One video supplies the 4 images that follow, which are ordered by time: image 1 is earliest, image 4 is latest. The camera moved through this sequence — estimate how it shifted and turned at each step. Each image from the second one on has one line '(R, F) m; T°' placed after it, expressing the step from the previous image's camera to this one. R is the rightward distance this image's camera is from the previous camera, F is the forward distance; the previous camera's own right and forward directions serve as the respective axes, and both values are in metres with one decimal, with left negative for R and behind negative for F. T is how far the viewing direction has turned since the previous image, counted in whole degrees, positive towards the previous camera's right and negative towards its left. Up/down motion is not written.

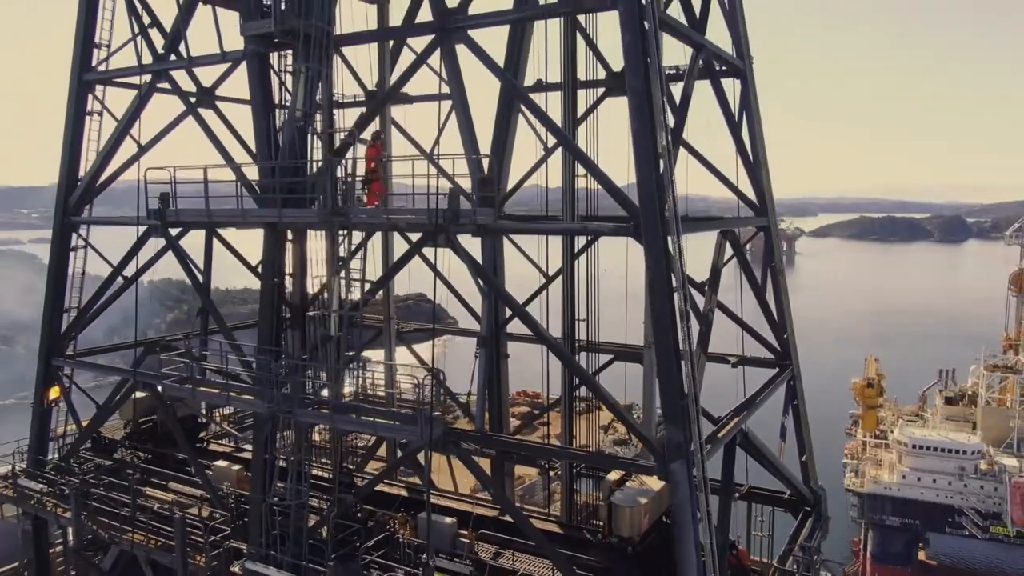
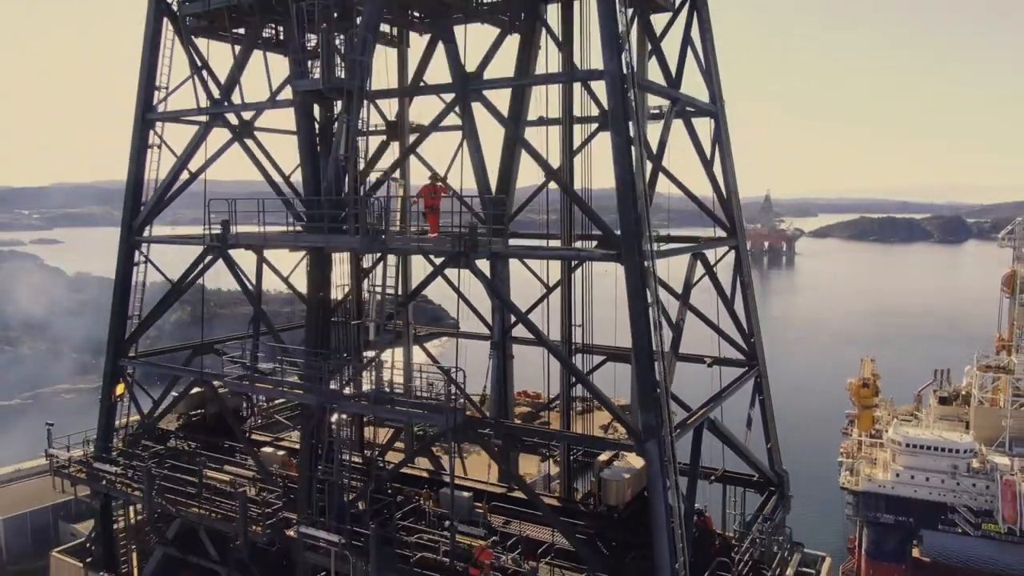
(-0.1, -1.8) m; 0°
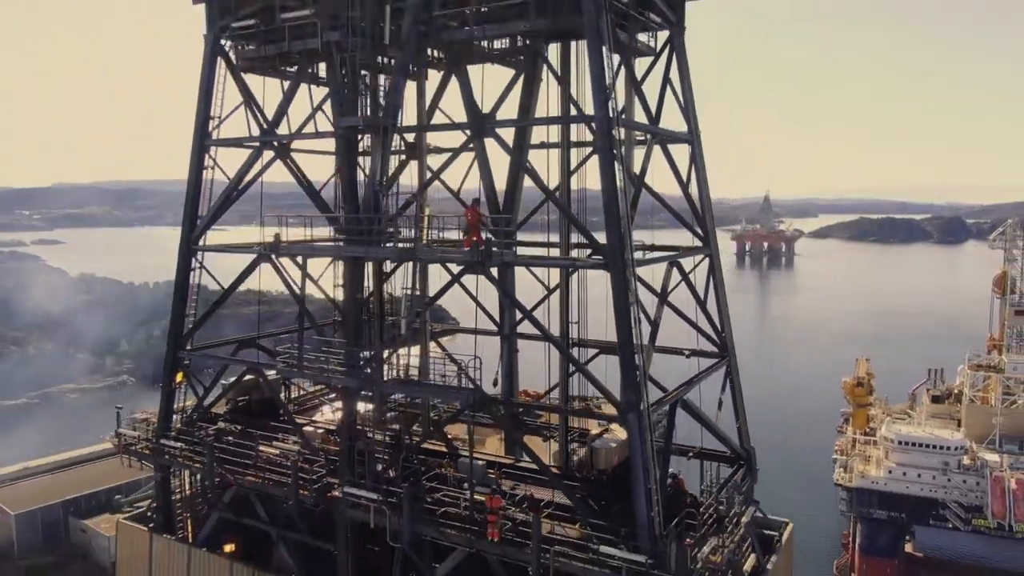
(-0.1, -2.1) m; 0°
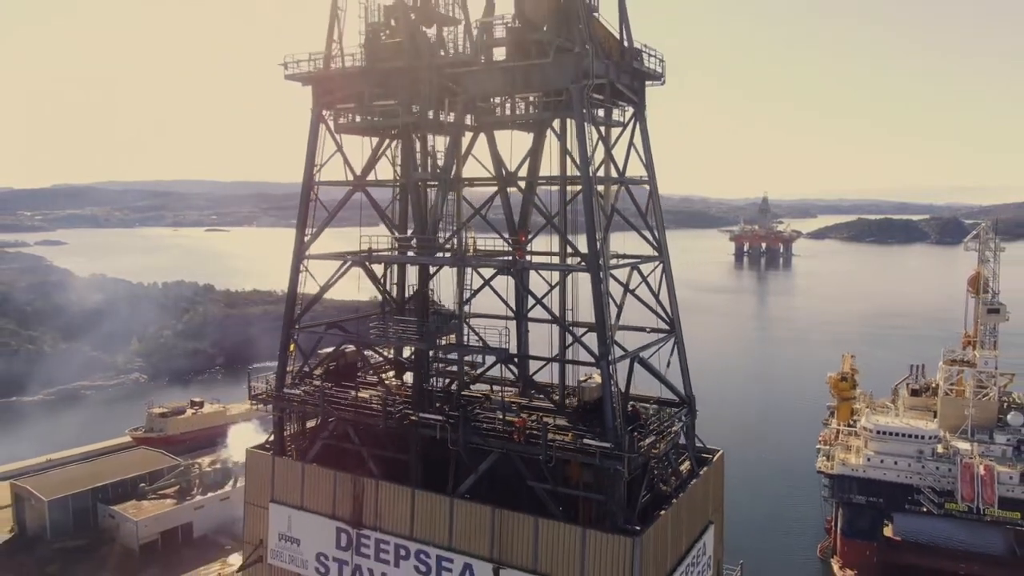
(-0.3, -6.6) m; 0°
